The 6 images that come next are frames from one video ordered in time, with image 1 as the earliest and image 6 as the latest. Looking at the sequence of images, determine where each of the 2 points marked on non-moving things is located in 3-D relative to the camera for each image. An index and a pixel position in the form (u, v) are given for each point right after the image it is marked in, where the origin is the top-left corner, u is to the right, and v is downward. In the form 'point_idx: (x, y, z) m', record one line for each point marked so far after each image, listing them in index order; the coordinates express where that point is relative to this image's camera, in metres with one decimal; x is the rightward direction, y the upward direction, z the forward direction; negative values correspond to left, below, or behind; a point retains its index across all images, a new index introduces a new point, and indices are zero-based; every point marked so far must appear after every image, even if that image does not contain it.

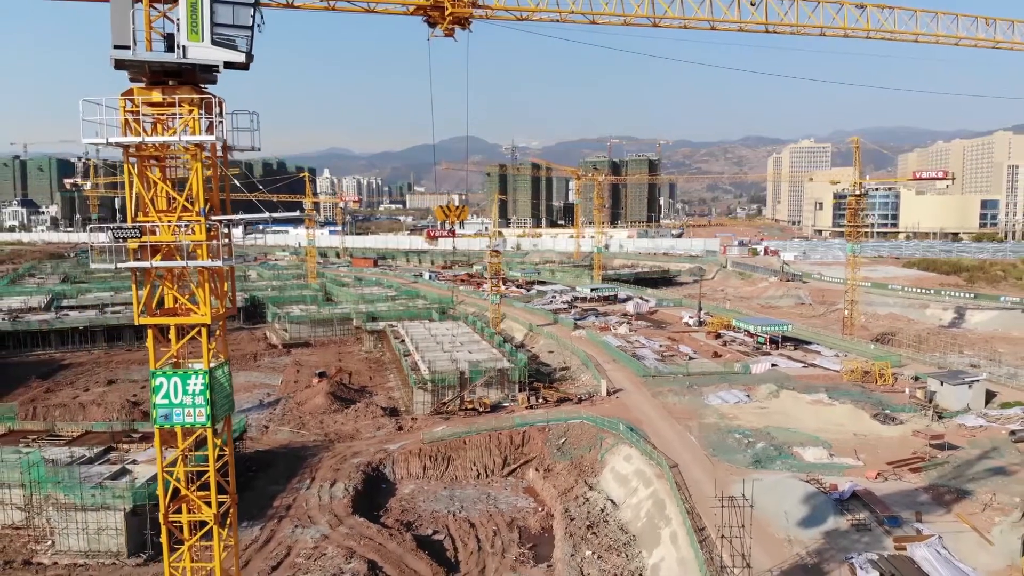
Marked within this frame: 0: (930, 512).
0: (+6.8, -3.6, +11.4) m
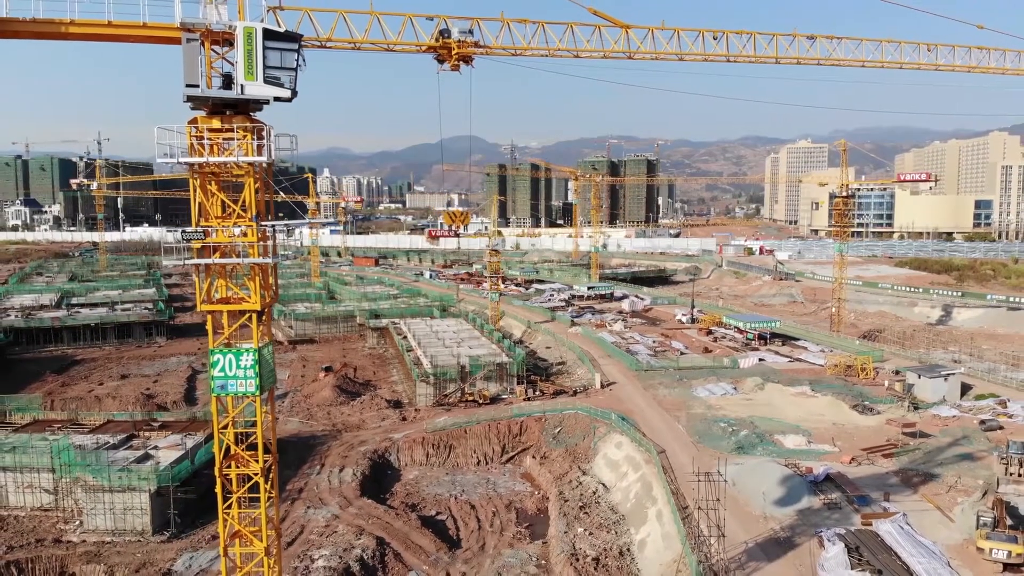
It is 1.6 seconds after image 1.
0: (+6.8, -3.6, +12.3) m
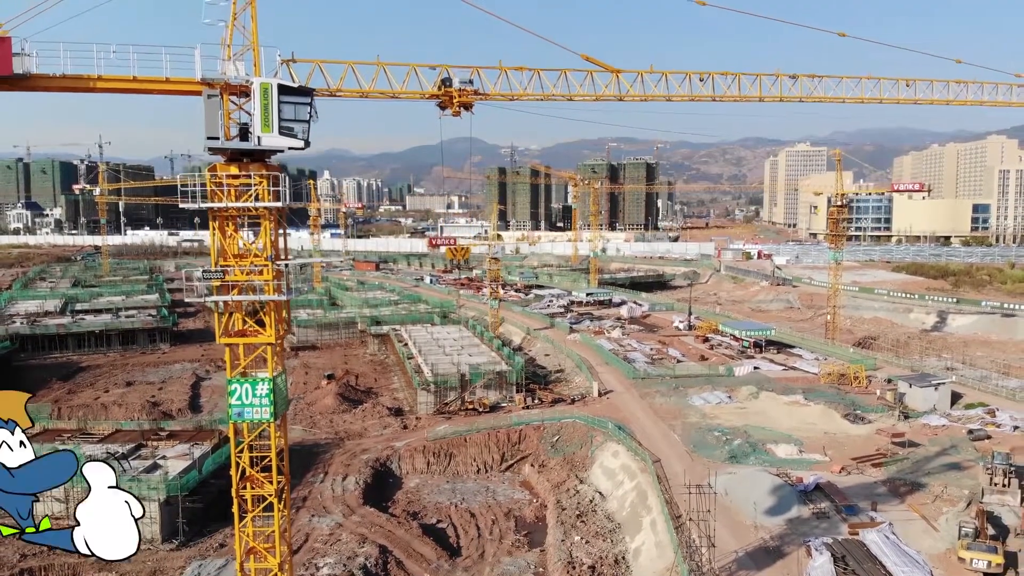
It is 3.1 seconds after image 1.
0: (+6.7, -3.9, +12.6) m
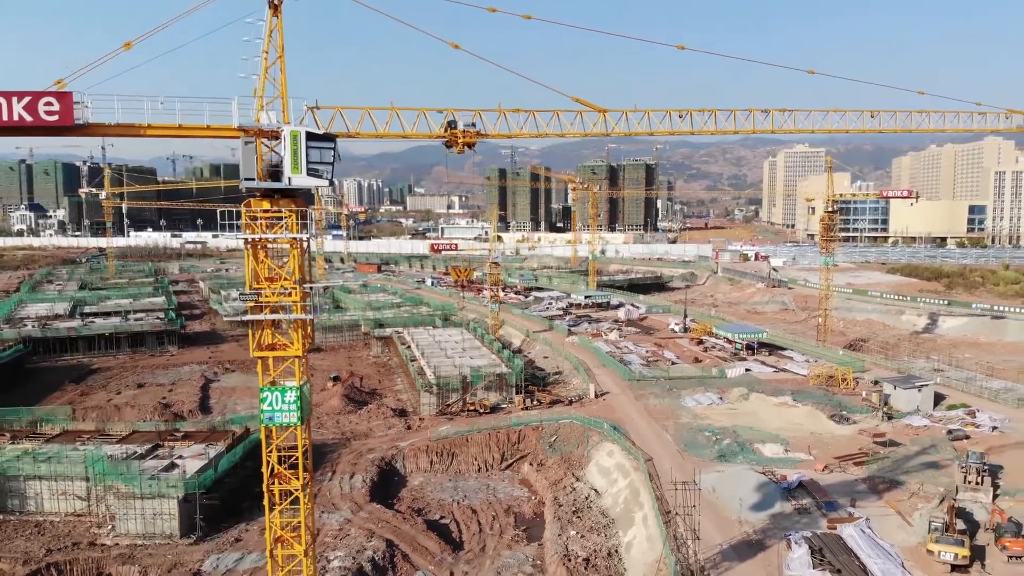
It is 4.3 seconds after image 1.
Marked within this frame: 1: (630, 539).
0: (+6.7, -4.0, +13.4) m
1: (+2.2, -4.6, +12.9) m
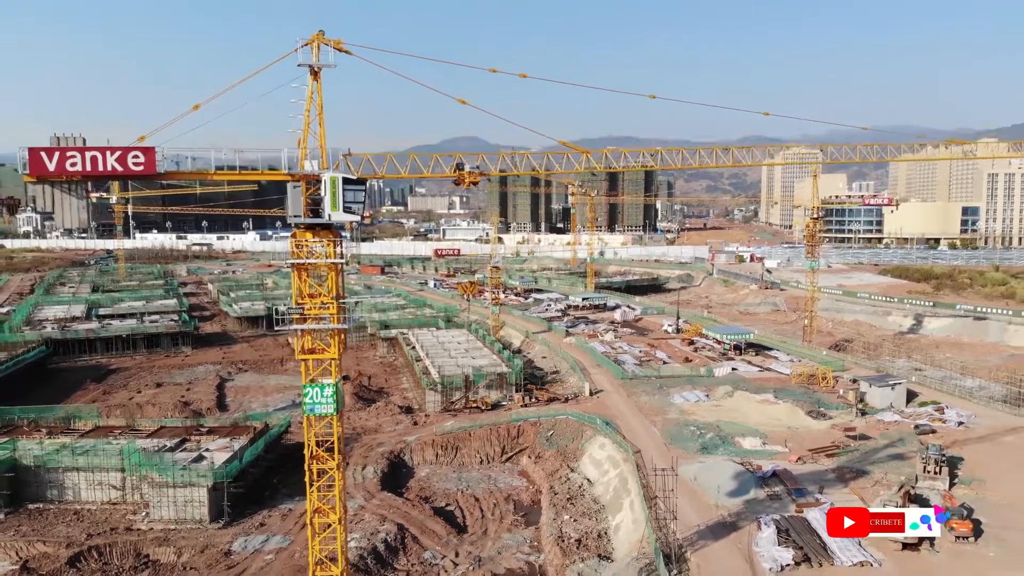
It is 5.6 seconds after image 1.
0: (+6.7, -4.2, +14.7) m
1: (+2.1, -4.7, +14.2) m
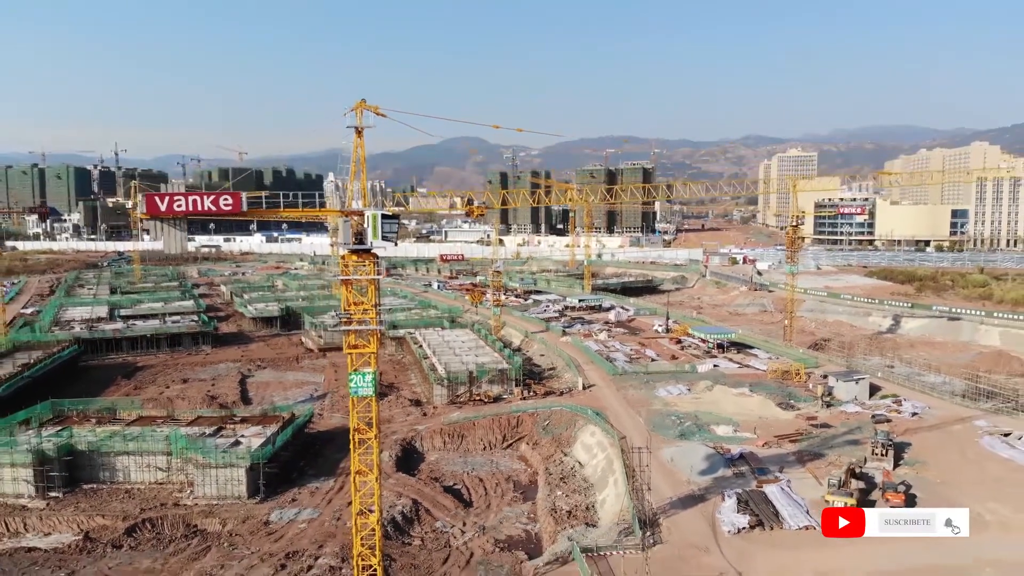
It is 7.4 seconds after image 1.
0: (+6.7, -4.3, +16.9) m
1: (+2.1, -4.9, +16.4) m
